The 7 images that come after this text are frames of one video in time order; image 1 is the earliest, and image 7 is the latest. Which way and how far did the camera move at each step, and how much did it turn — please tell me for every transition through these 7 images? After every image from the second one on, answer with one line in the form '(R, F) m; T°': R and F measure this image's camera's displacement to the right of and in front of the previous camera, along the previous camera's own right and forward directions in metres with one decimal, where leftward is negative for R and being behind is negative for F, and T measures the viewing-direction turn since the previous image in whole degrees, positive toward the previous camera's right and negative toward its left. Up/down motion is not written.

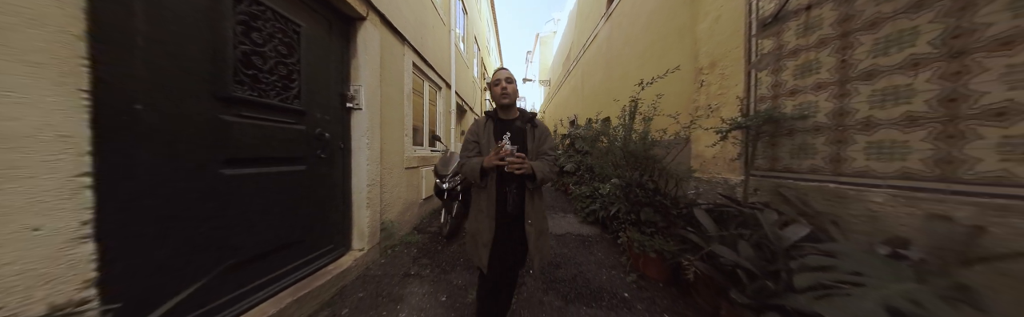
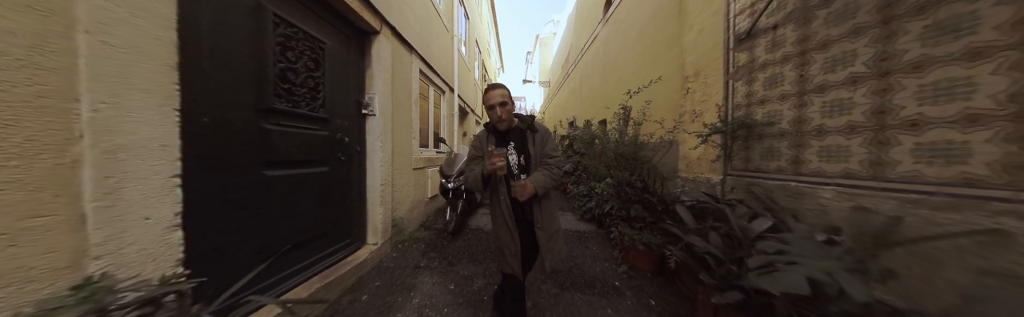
(0.0, -0.2) m; 0°
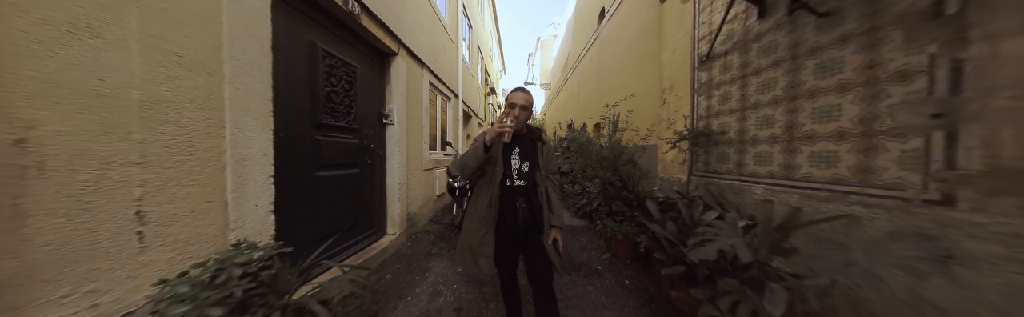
(+0.1, -0.4) m; -1°
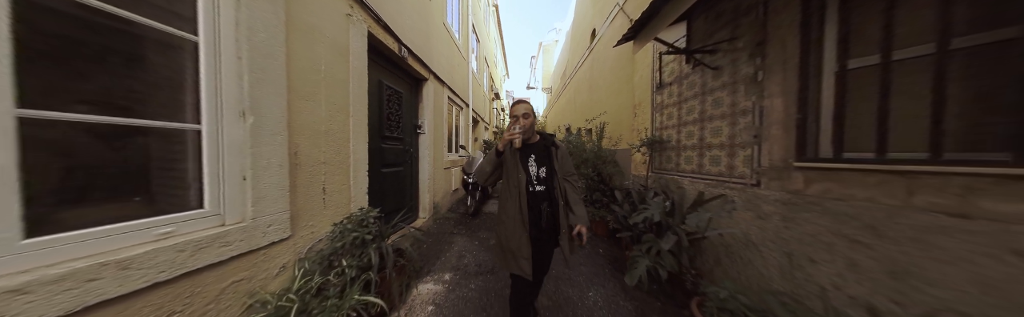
(0.0, -0.7) m; -1°
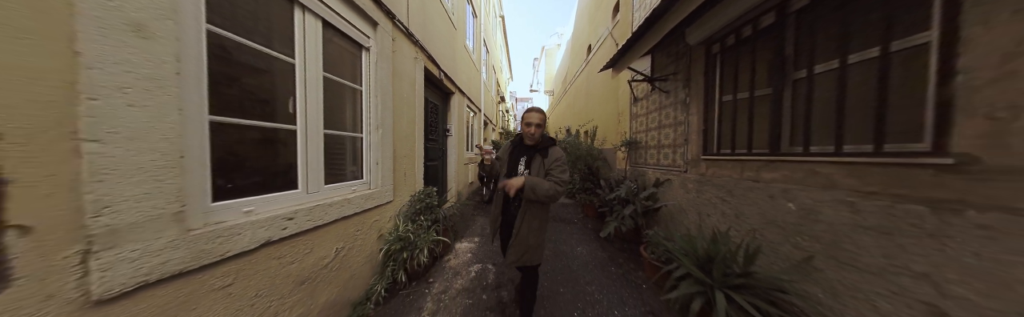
(-0.2, -0.9) m; -1°
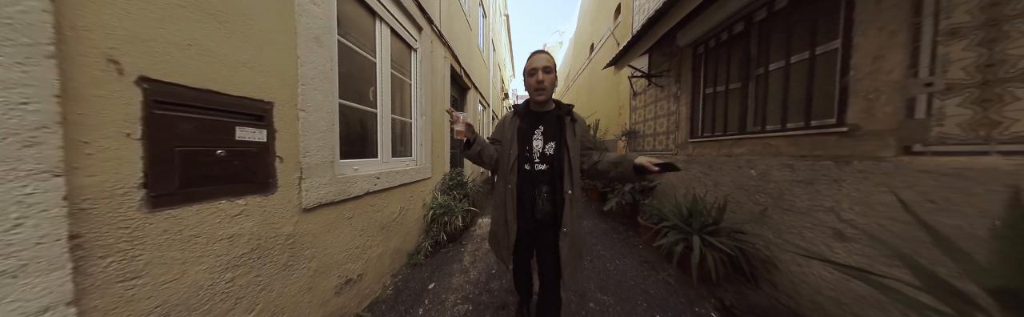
(-0.3, -0.4) m; 0°
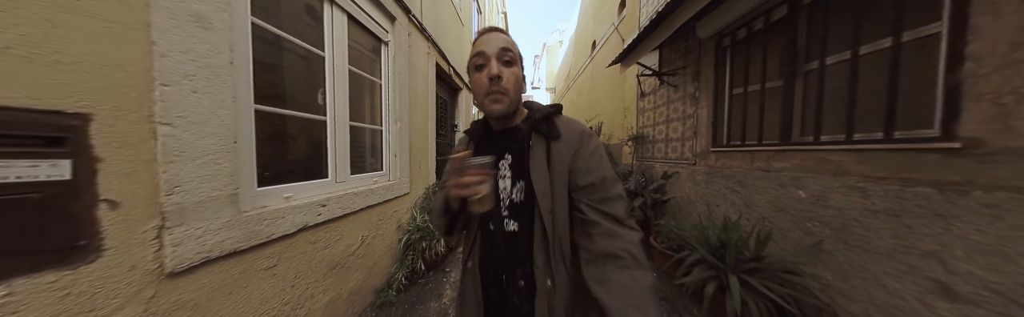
(+0.1, +0.4) m; 0°
